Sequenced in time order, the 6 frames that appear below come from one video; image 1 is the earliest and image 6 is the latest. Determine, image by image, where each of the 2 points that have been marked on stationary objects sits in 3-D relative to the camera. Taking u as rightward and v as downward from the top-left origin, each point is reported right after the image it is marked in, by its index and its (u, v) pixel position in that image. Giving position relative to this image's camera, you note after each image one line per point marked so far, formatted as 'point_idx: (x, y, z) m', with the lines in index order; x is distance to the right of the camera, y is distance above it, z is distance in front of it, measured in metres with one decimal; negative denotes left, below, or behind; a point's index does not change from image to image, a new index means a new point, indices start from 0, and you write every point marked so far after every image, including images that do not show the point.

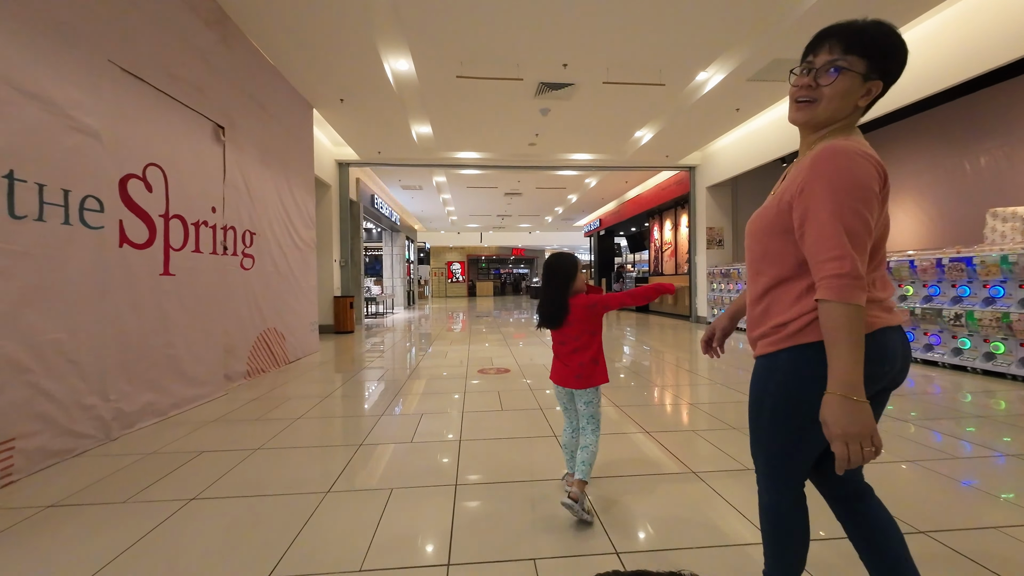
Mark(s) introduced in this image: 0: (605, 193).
0: (+2.5, +2.6, +11.6) m
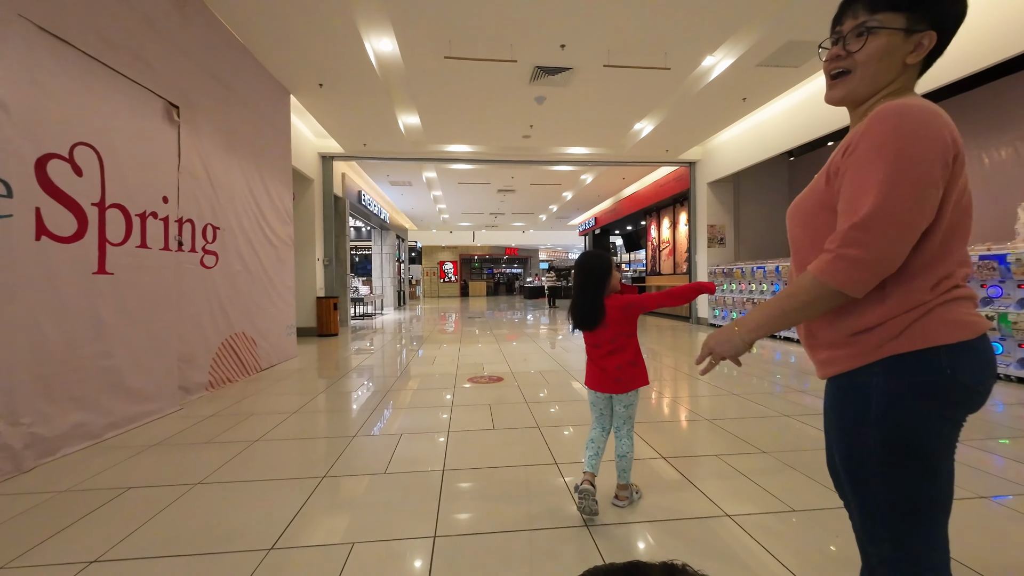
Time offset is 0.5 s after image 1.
0: (+2.4, +2.6, +11.2) m
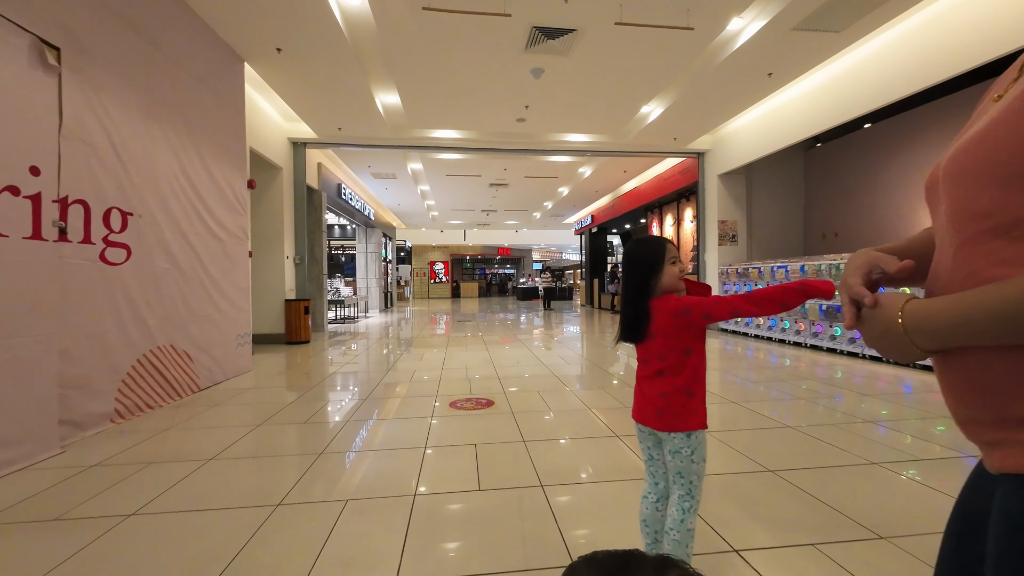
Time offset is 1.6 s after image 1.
0: (+2.2, +2.6, +10.5) m
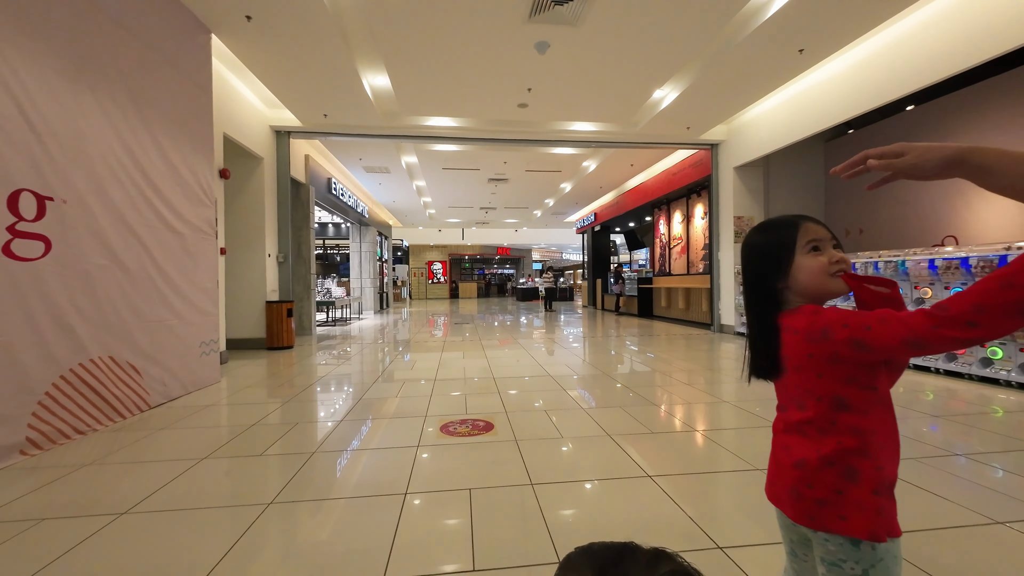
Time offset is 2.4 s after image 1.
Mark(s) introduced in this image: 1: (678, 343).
0: (+2.2, +2.5, +10.0) m
1: (+2.9, -0.9, +7.6) m
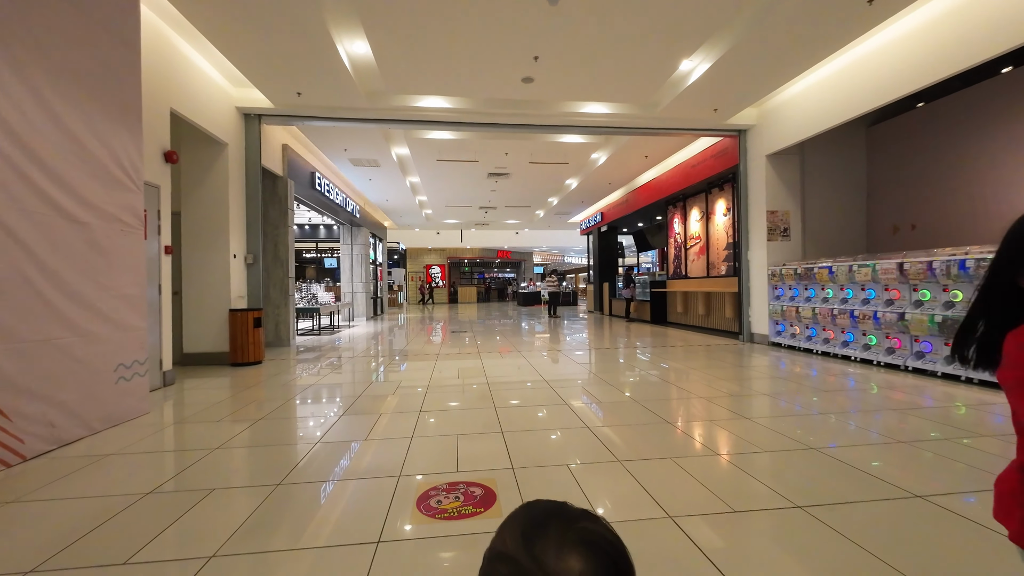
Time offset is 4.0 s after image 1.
0: (+2.2, +2.4, +9.2) m
1: (+3.0, -1.0, +6.7) m
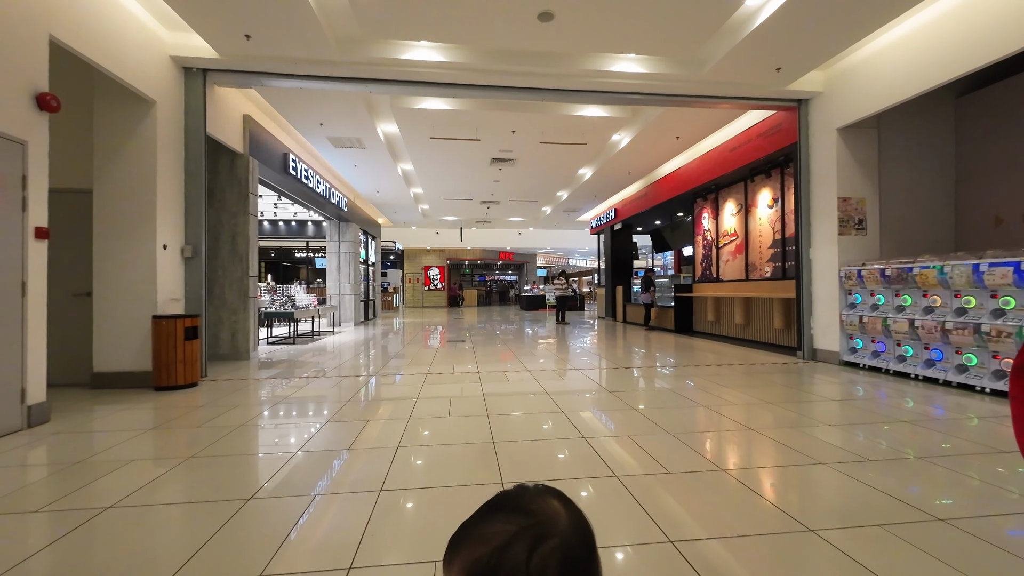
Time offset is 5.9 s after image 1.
0: (+2.3, +2.4, +8.0) m
1: (+3.1, -1.1, +5.5) m
